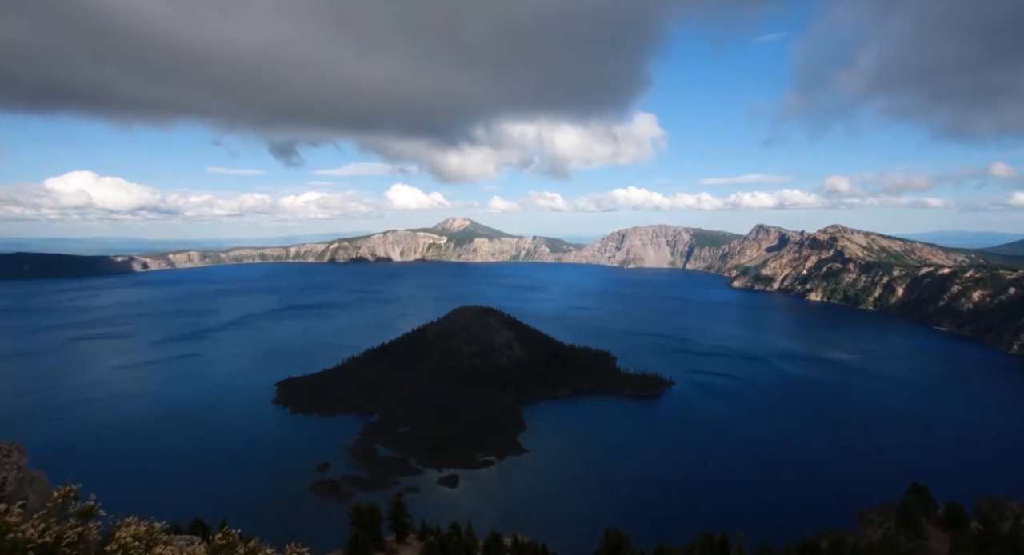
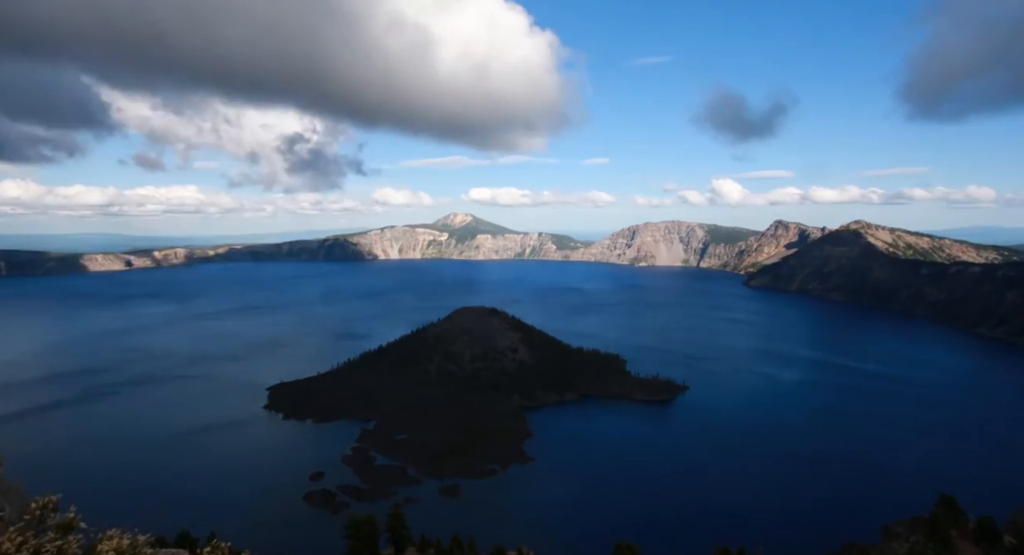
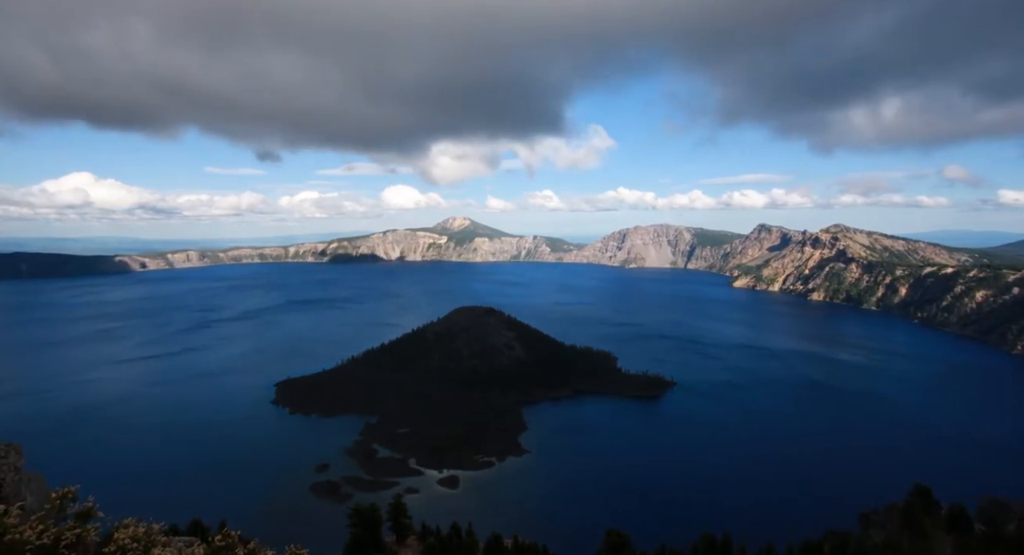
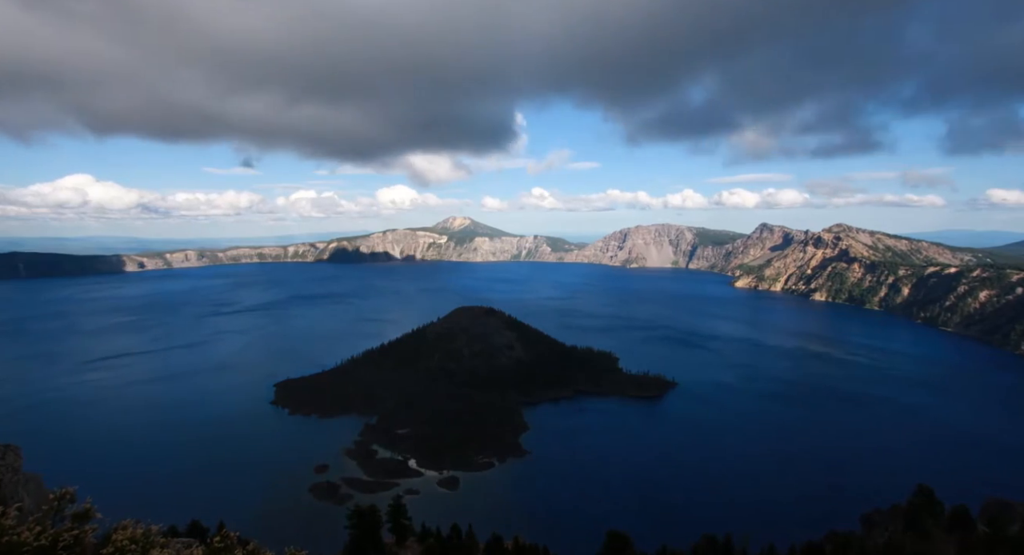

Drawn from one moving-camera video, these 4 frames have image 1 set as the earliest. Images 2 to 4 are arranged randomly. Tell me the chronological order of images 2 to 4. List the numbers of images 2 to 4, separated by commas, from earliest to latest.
3, 4, 2
